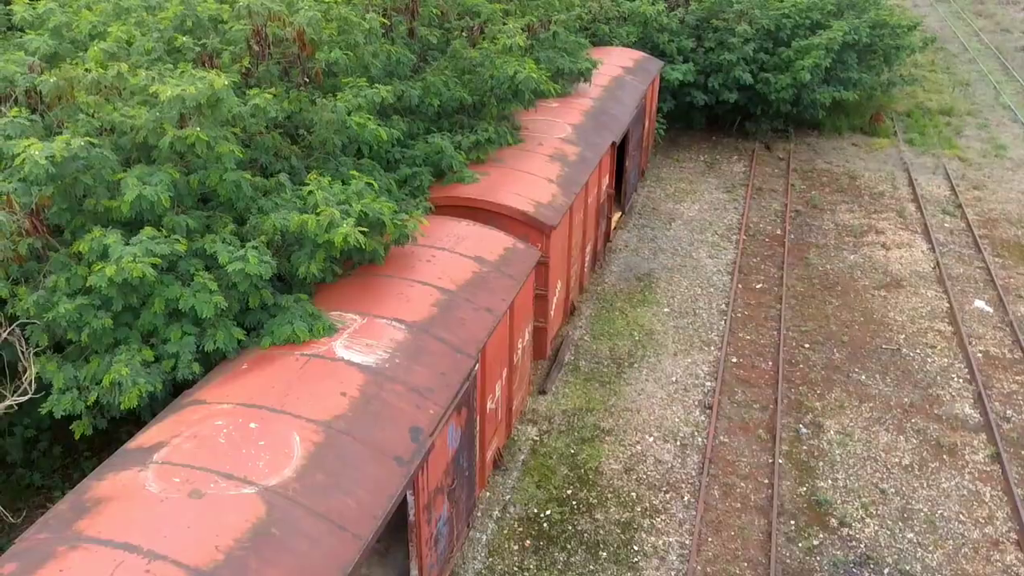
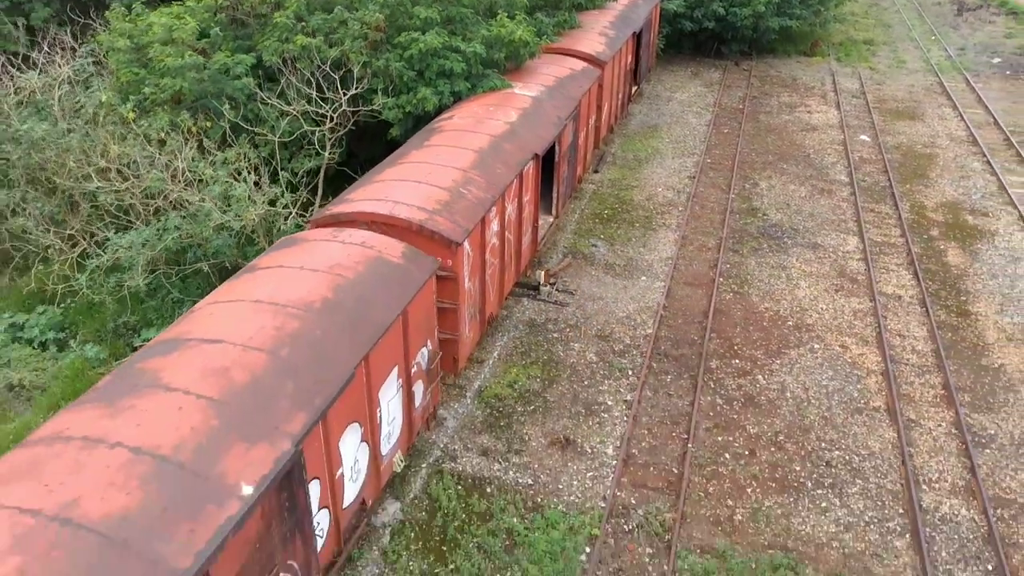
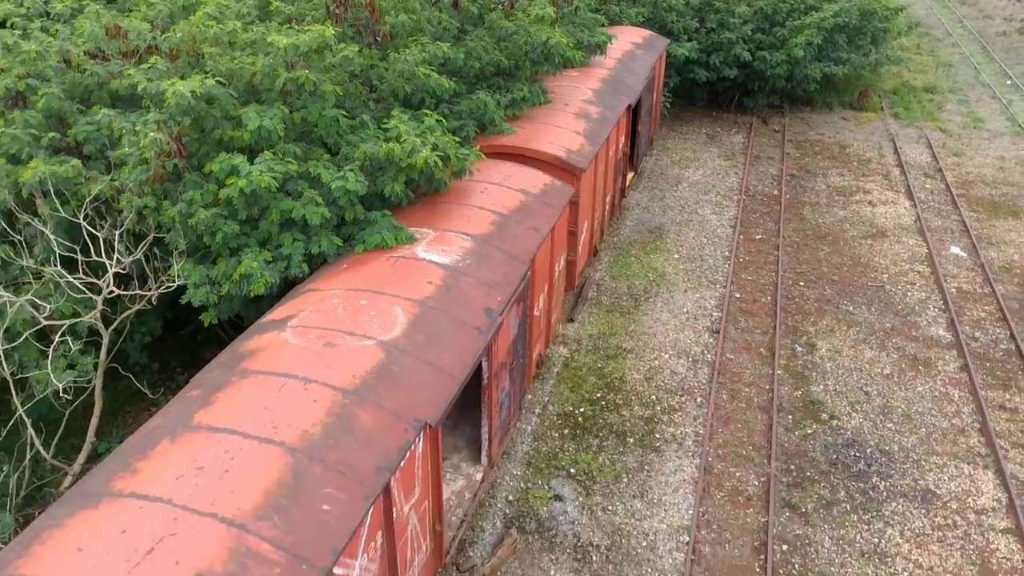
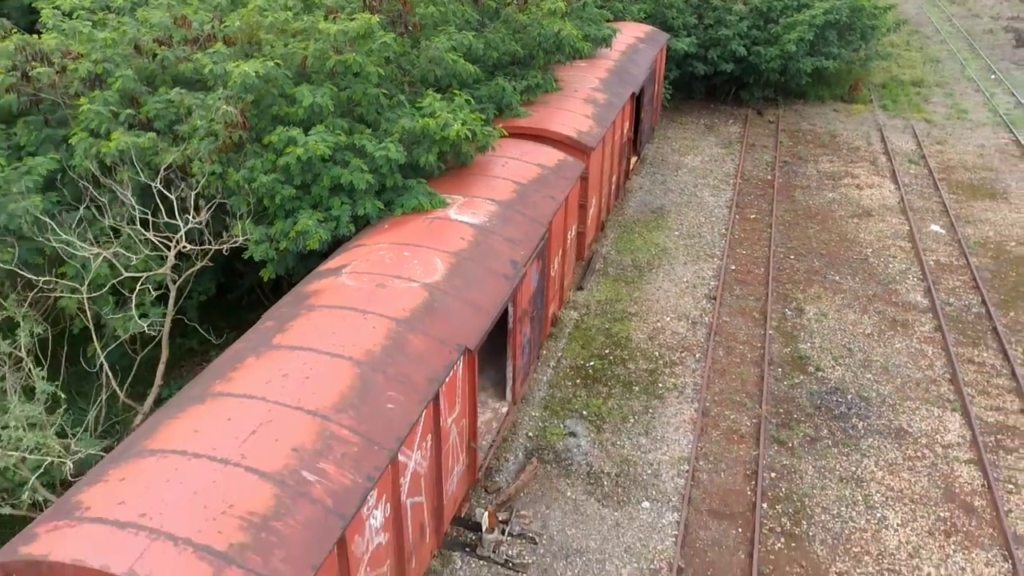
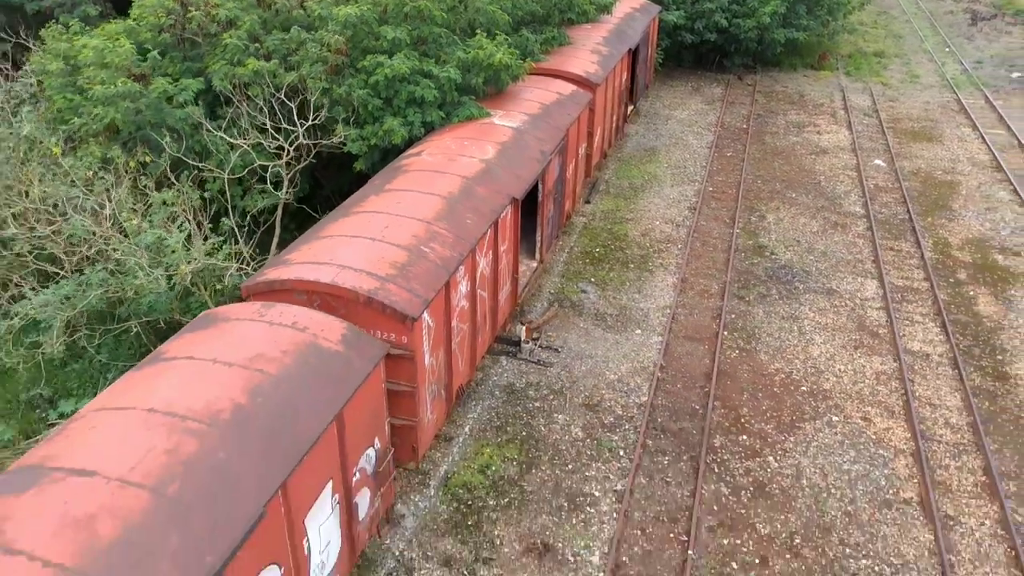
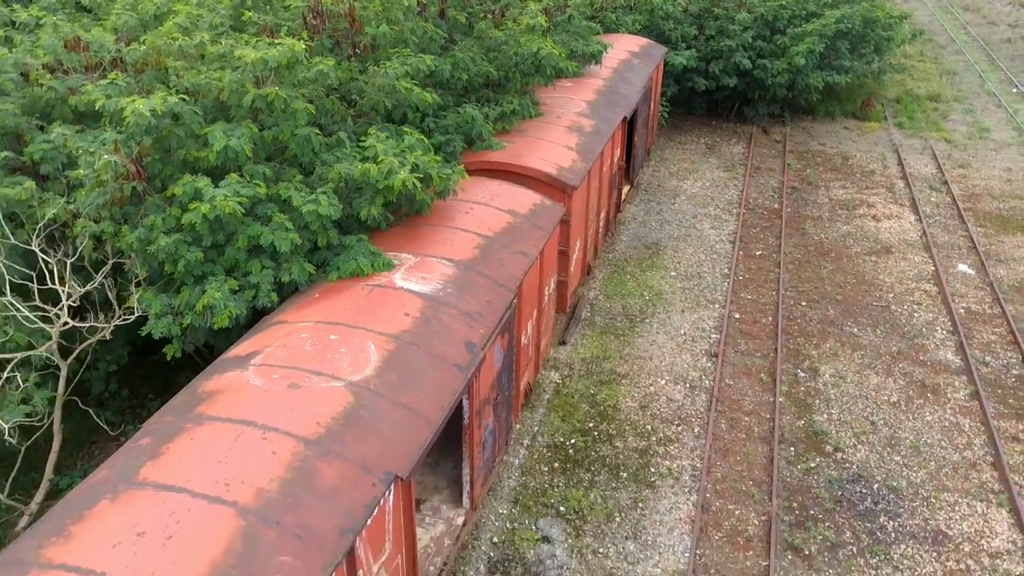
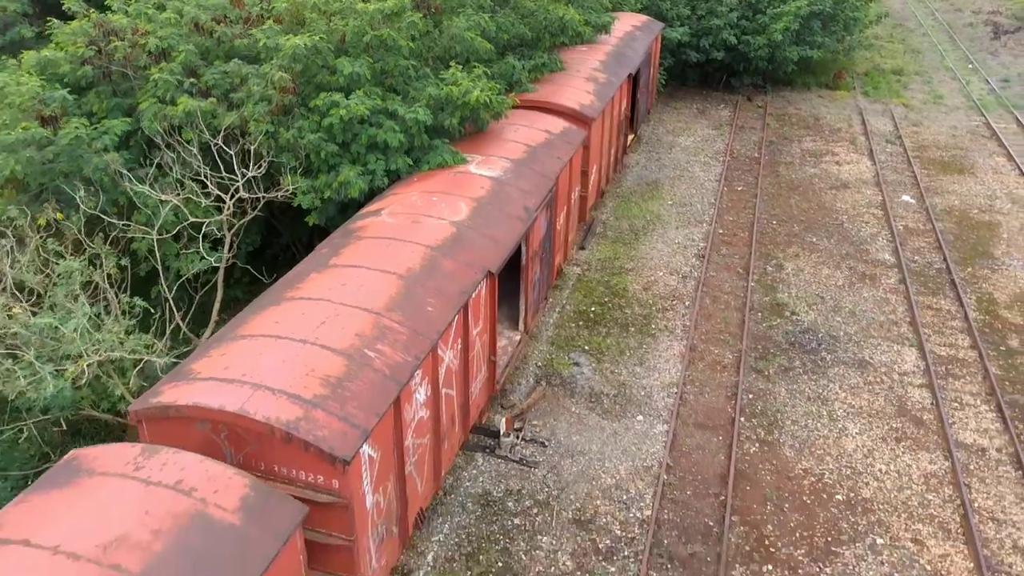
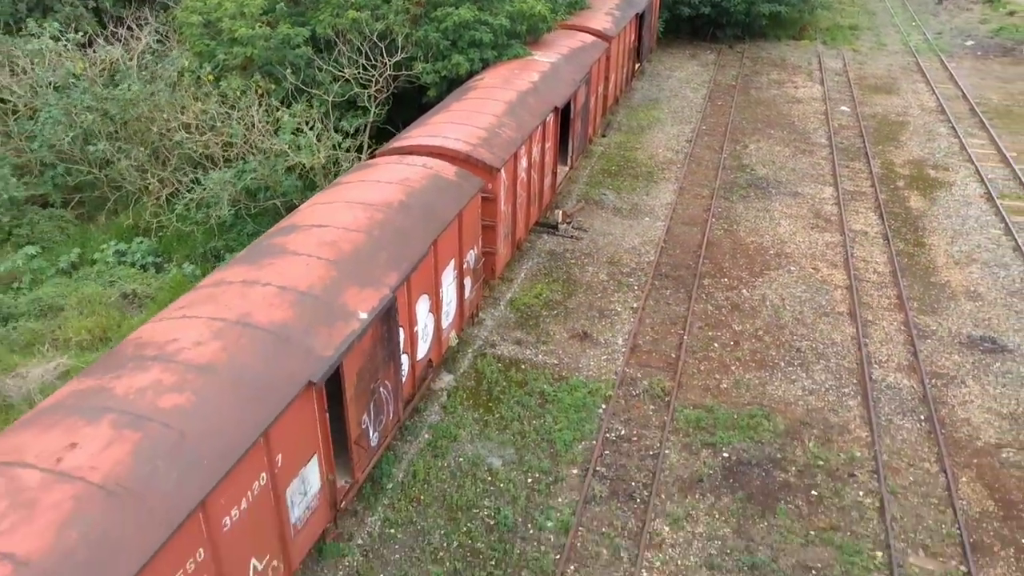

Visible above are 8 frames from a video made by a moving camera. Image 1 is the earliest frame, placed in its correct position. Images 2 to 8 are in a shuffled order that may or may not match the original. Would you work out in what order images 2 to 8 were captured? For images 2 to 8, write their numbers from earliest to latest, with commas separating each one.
6, 3, 4, 7, 5, 2, 8
